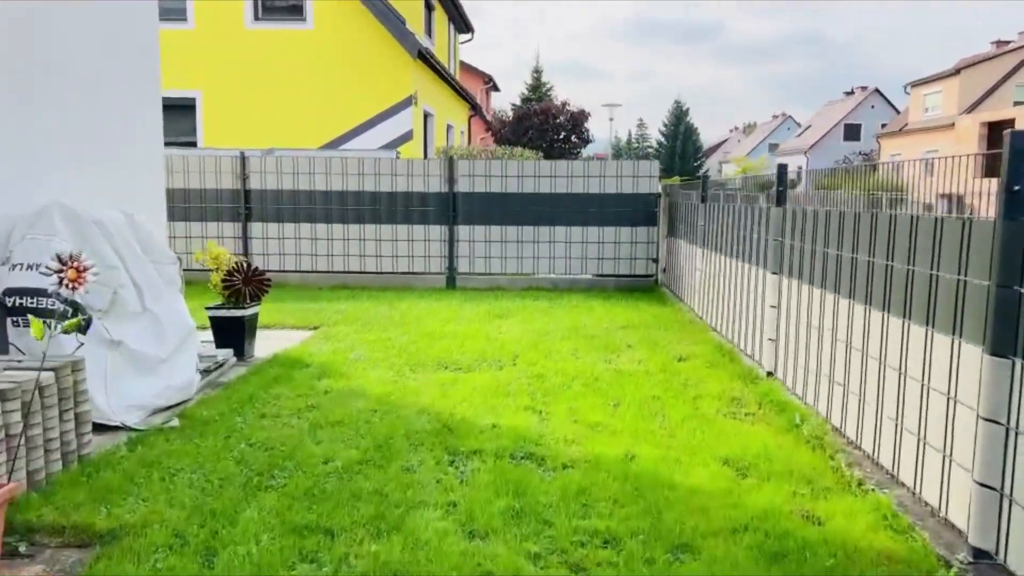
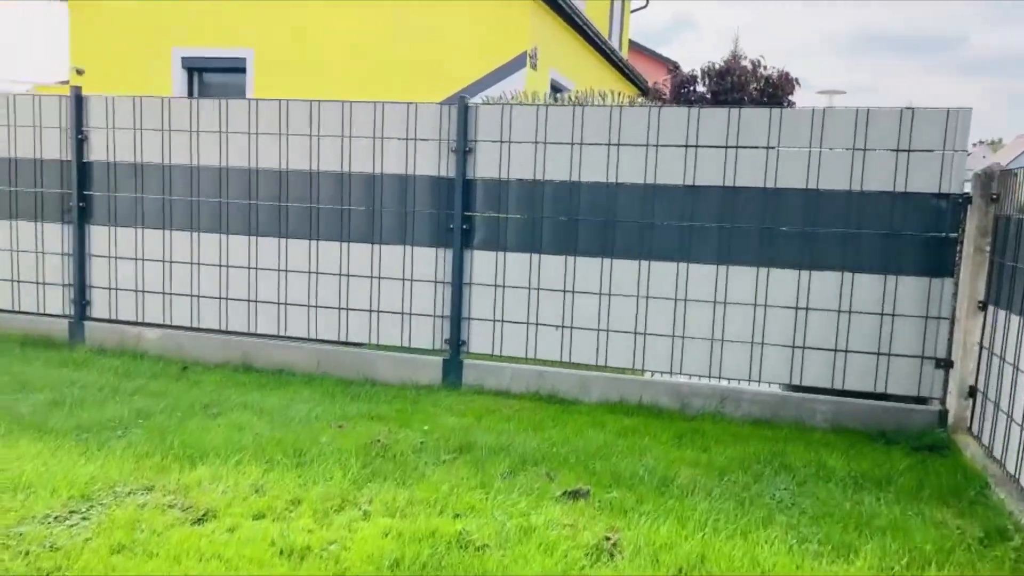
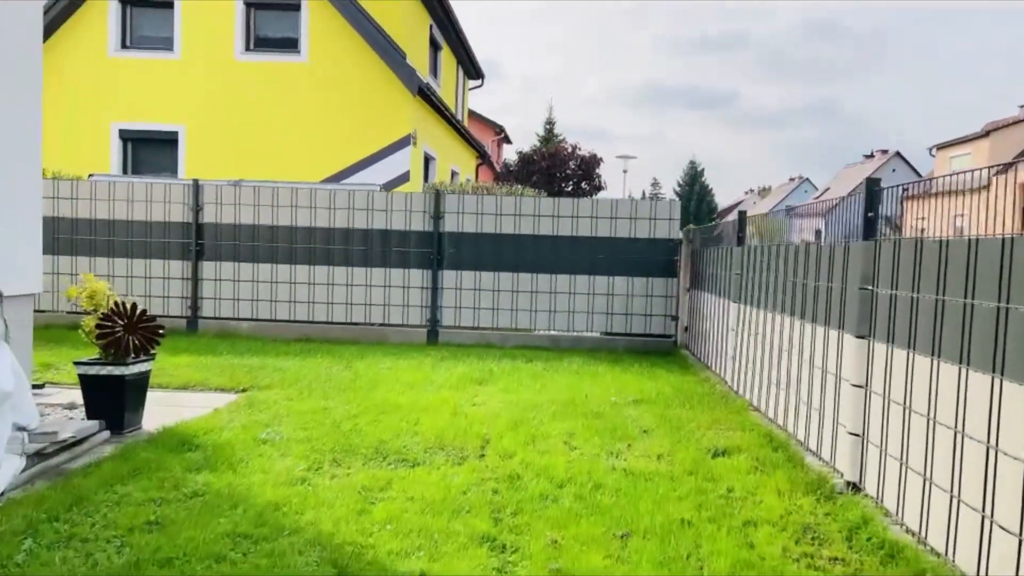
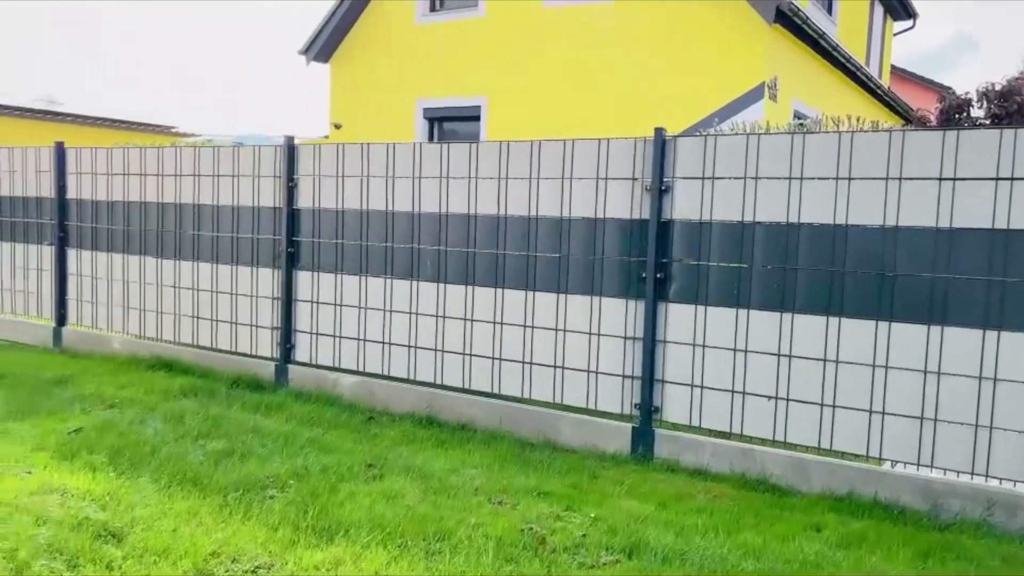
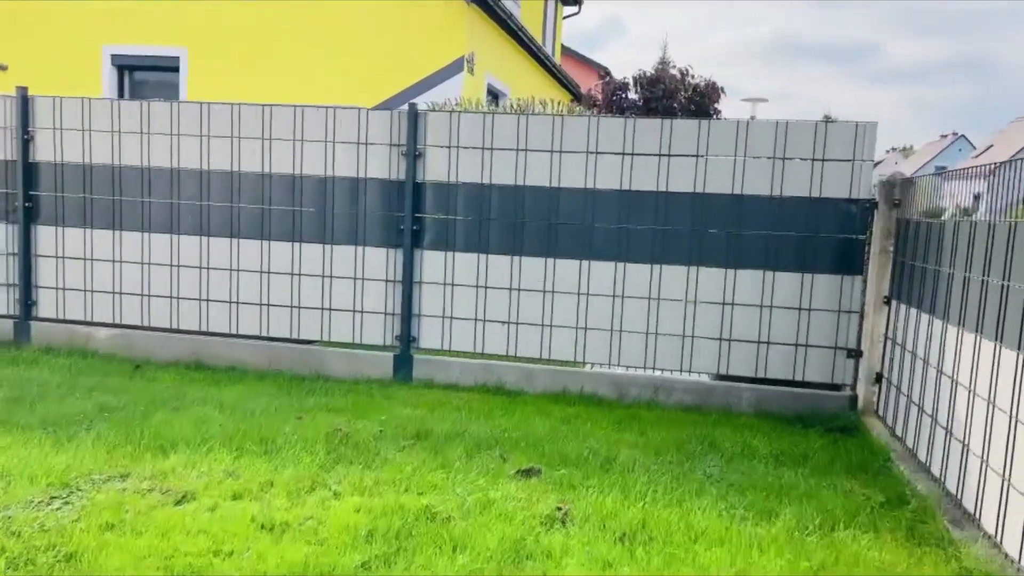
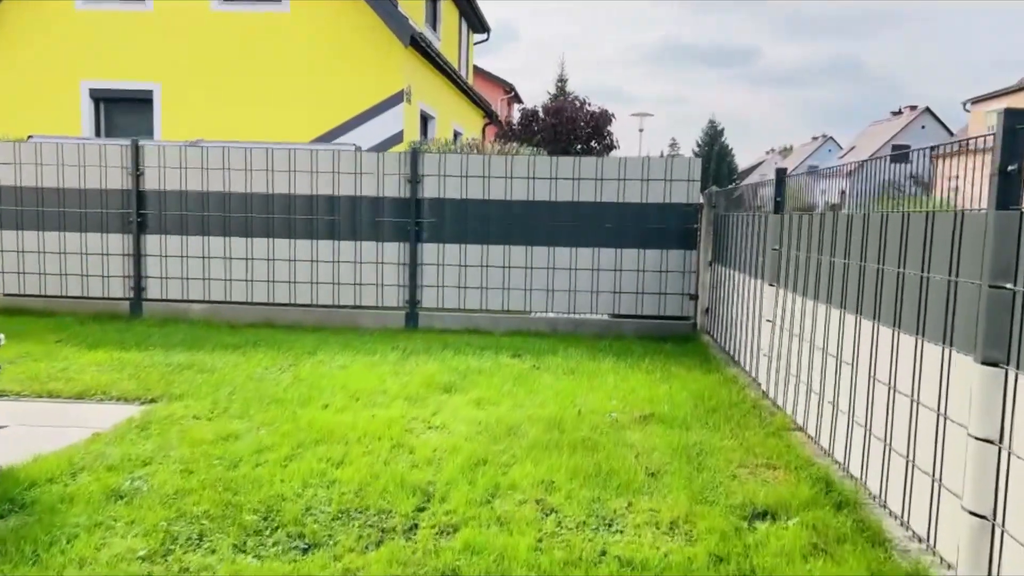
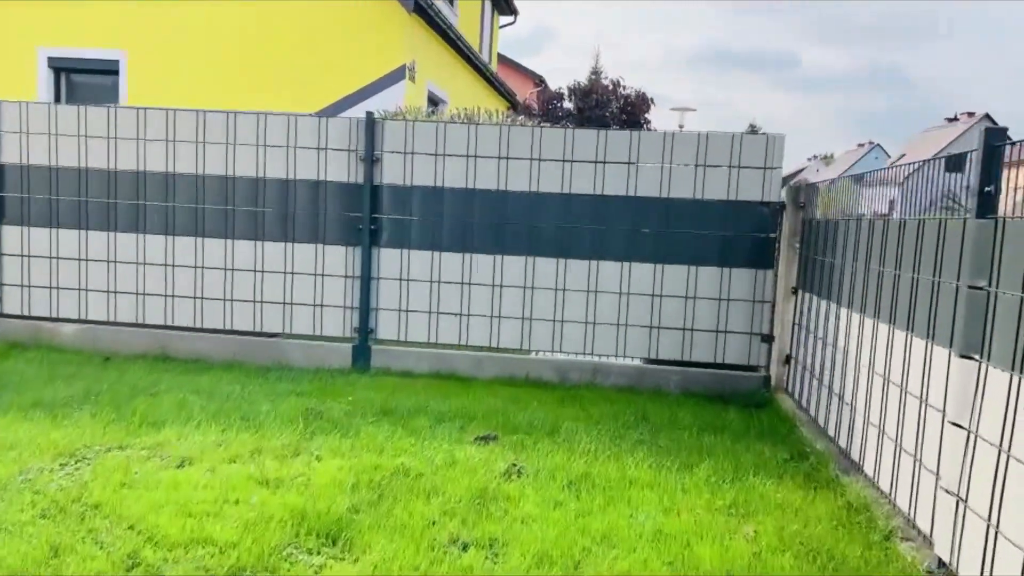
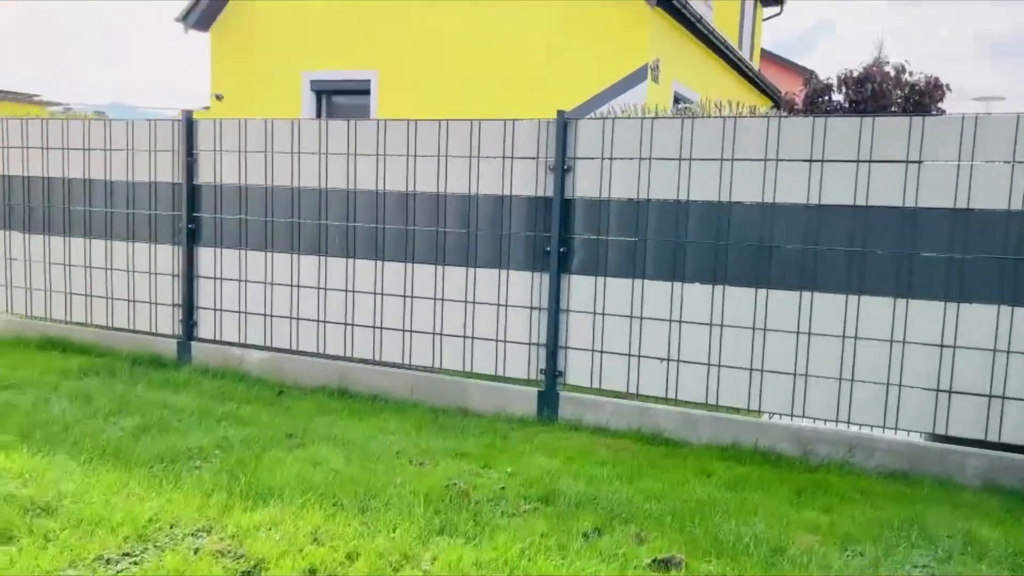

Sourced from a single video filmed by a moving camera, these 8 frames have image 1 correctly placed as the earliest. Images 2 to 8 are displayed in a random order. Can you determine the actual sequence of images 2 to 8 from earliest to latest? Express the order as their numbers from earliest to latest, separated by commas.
3, 6, 7, 5, 2, 8, 4
